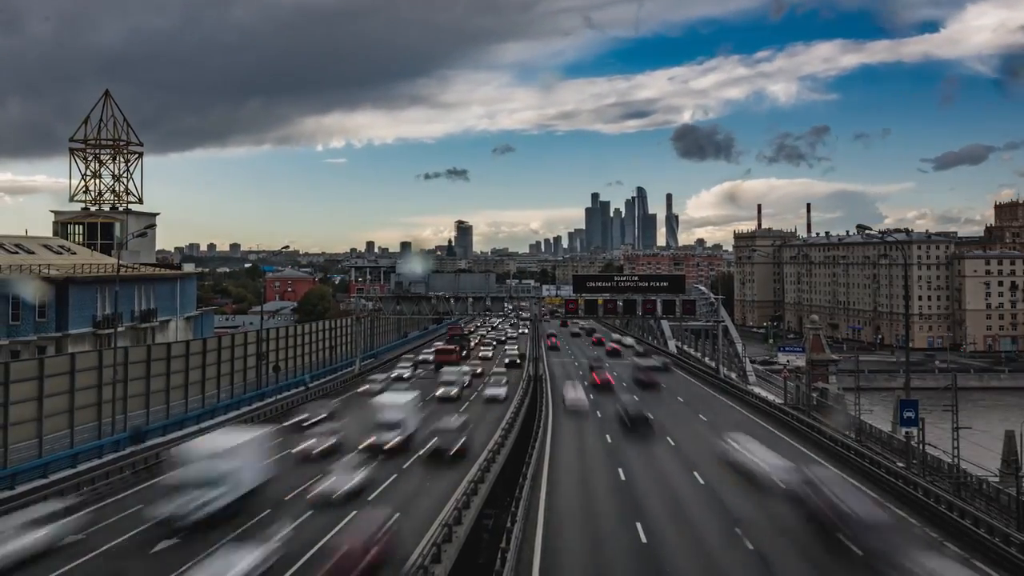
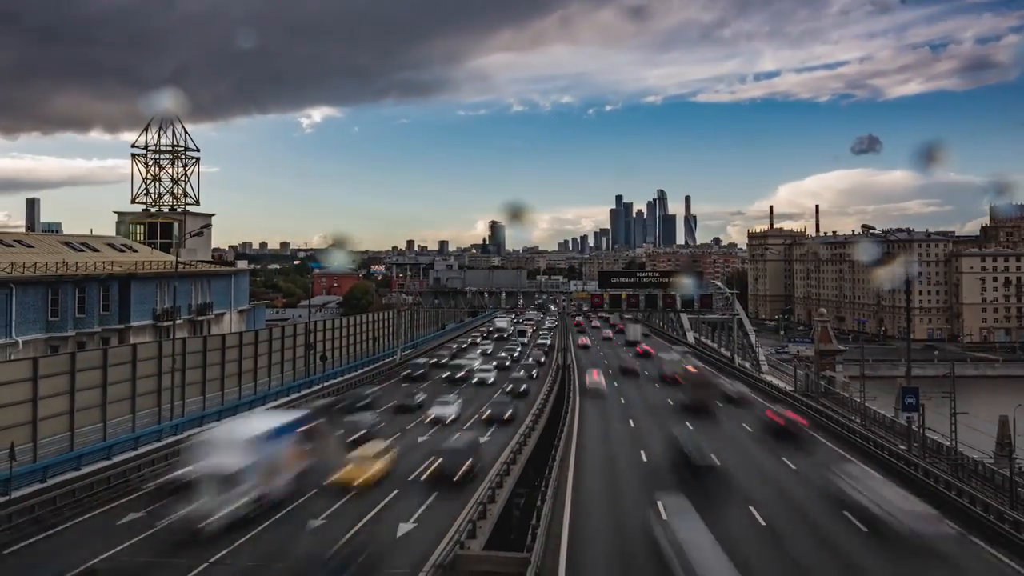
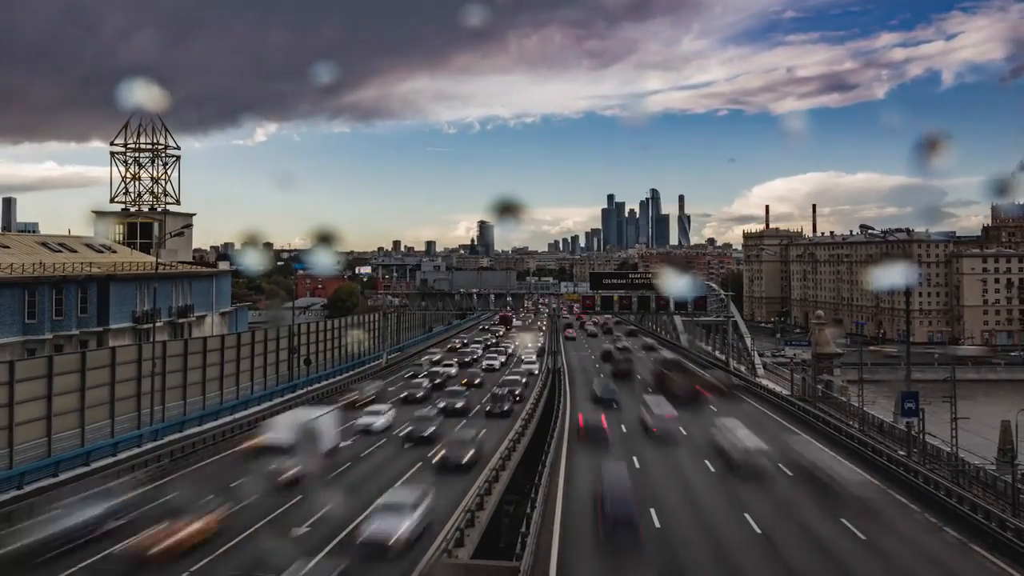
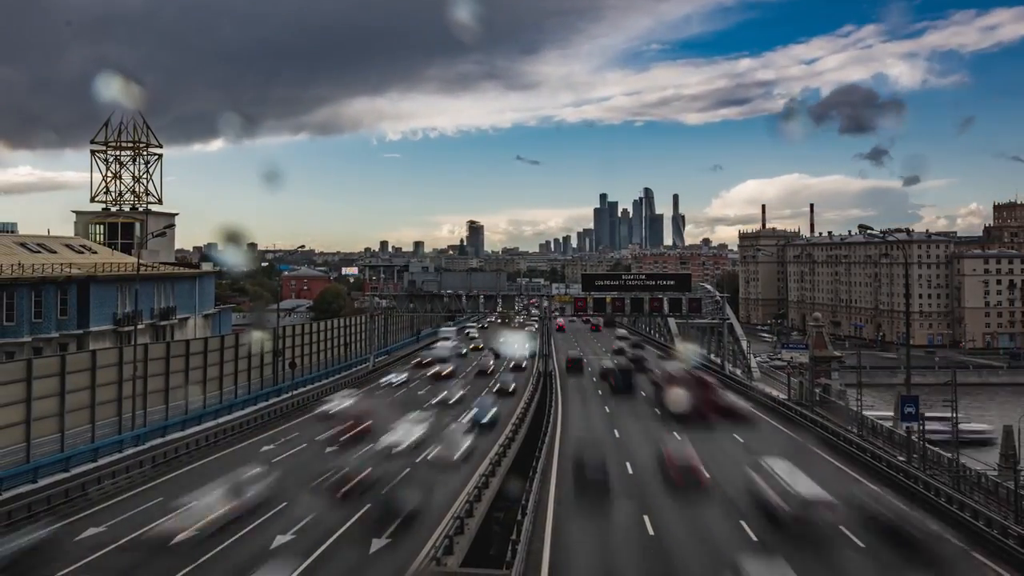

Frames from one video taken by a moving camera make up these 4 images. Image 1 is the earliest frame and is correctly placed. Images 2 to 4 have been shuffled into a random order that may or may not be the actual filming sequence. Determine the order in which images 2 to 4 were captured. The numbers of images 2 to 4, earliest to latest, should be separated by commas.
4, 3, 2
